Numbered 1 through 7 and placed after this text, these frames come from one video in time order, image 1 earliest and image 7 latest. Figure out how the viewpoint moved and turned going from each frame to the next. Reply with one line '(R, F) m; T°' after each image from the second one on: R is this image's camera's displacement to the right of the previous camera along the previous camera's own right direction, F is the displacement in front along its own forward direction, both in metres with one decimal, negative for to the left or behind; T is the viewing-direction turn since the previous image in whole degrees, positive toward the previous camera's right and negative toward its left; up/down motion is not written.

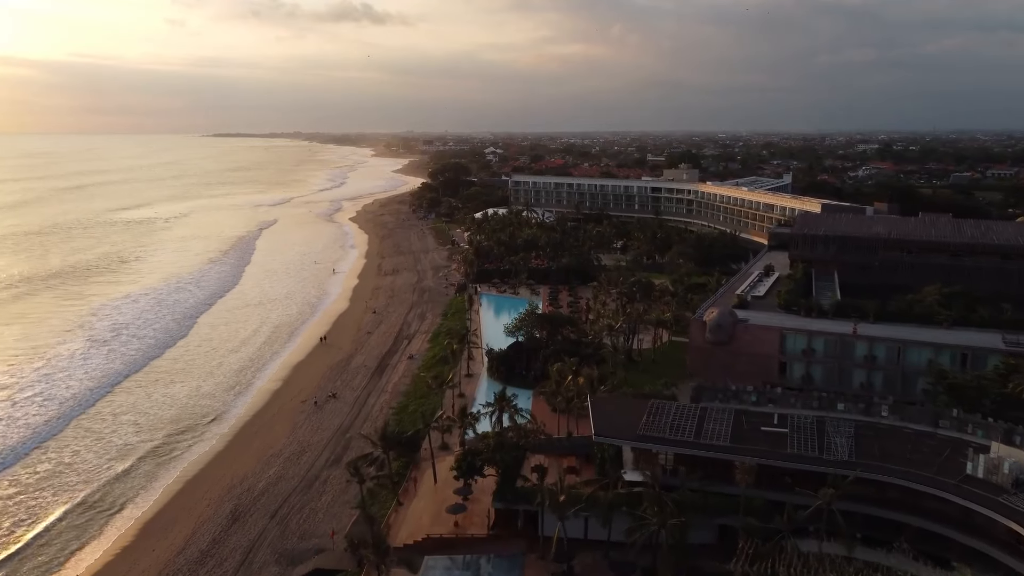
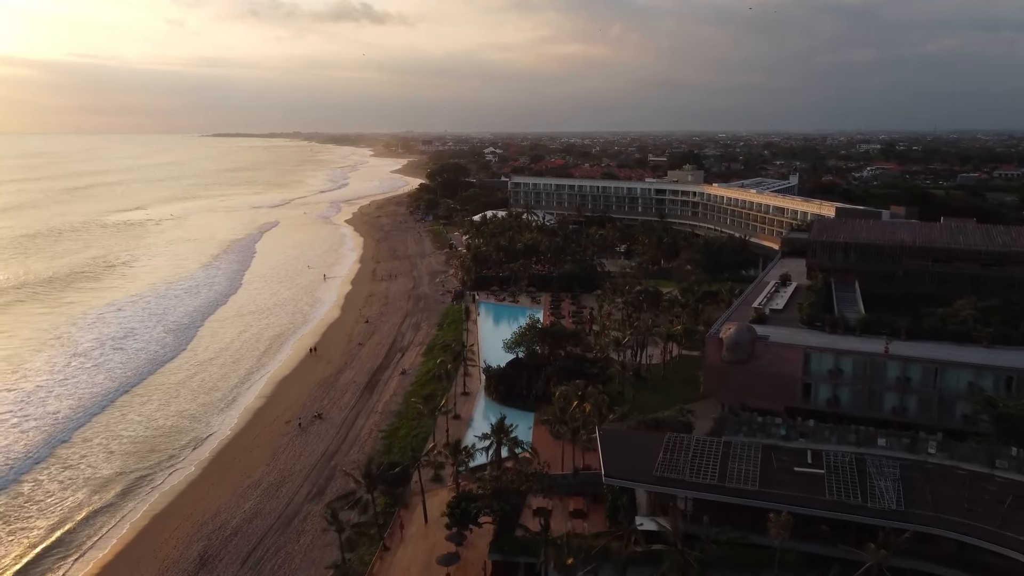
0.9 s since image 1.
(0.0, +2.7) m; 0°
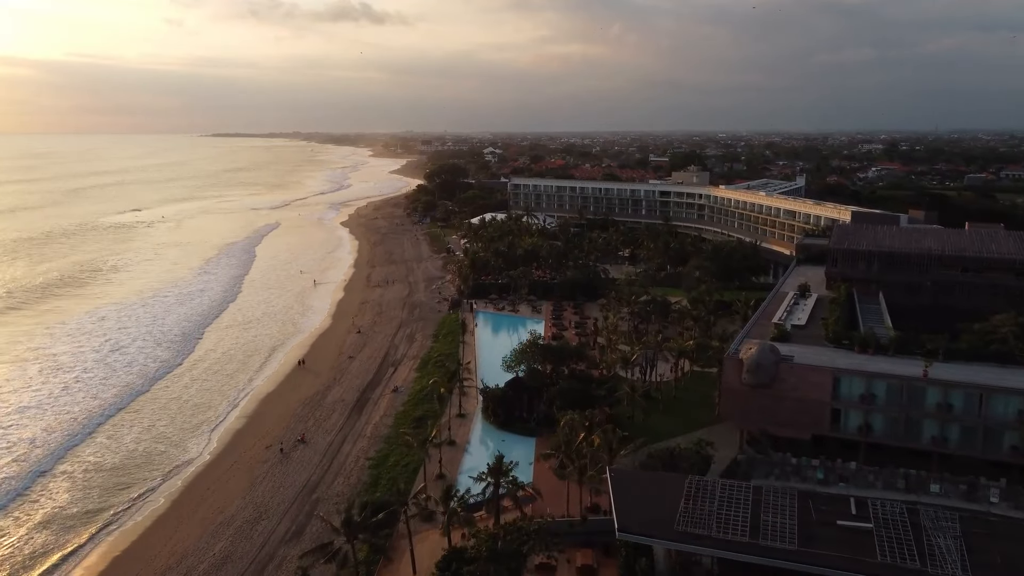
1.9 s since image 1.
(0.0, +2.7) m; 0°
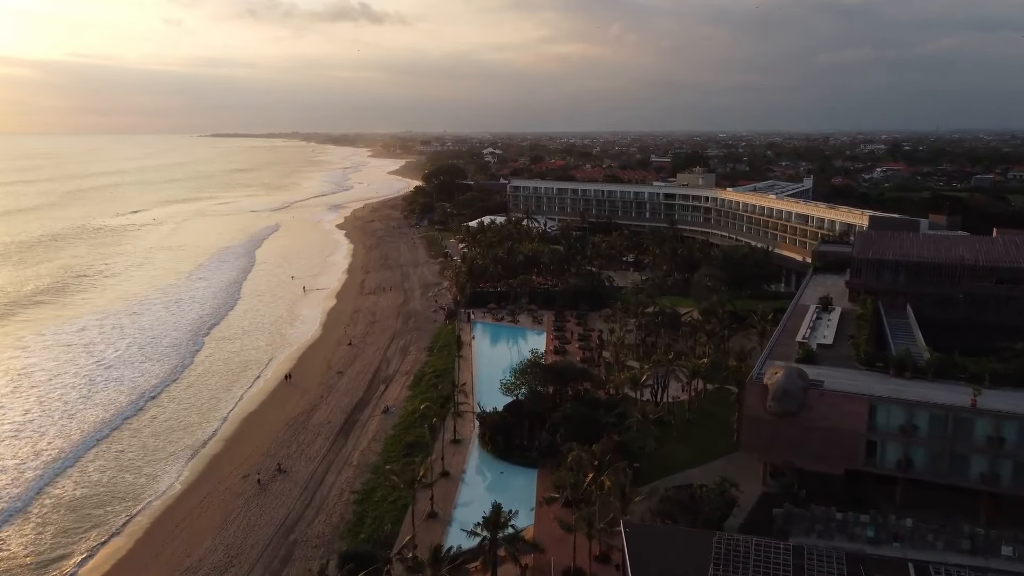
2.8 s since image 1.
(0.0, +2.7) m; 0°
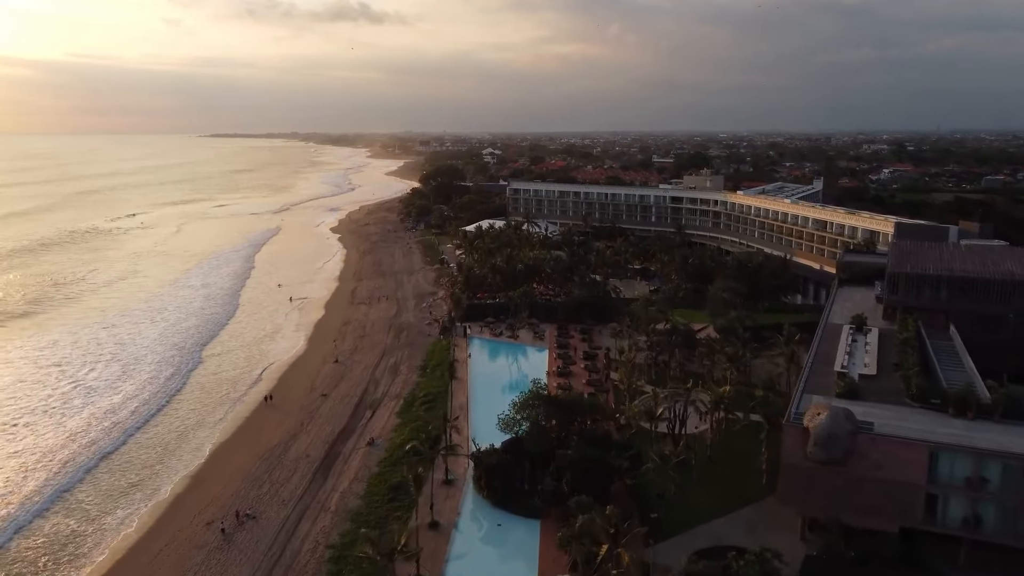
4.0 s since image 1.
(0.0, +3.5) m; 0°
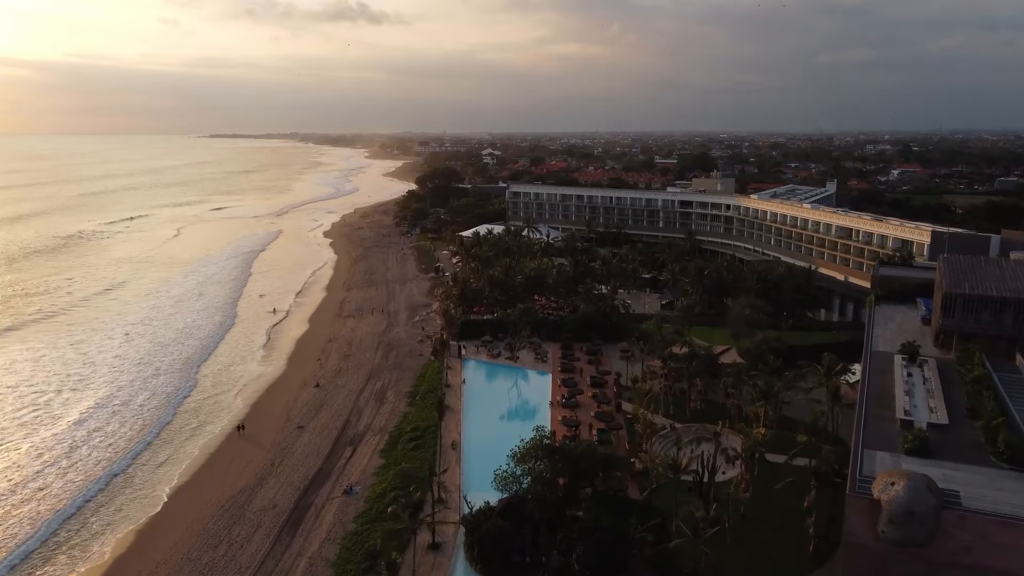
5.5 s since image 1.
(0.0, +4.2) m; 0°
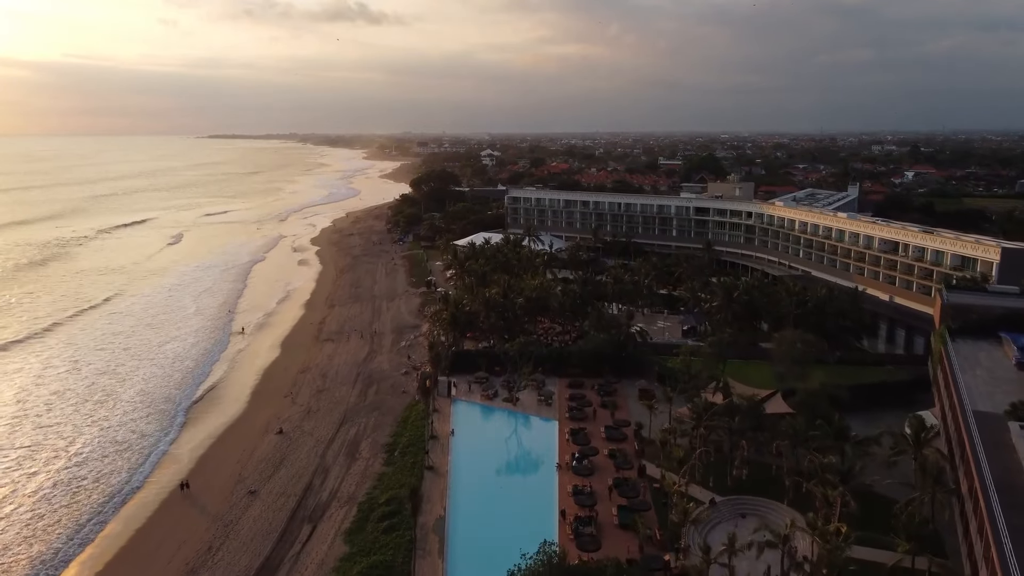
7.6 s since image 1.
(+0.1, +6.3) m; 0°
